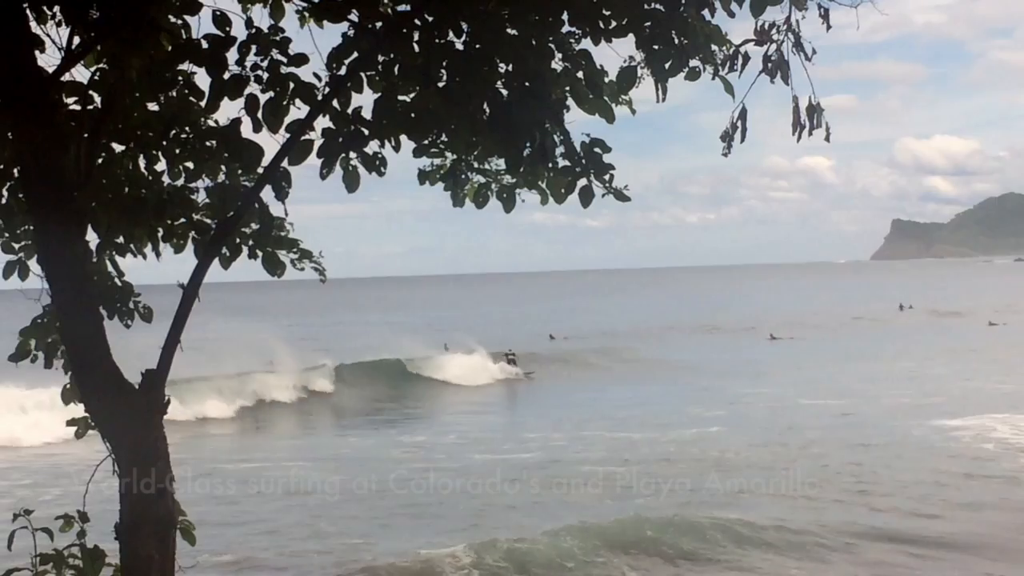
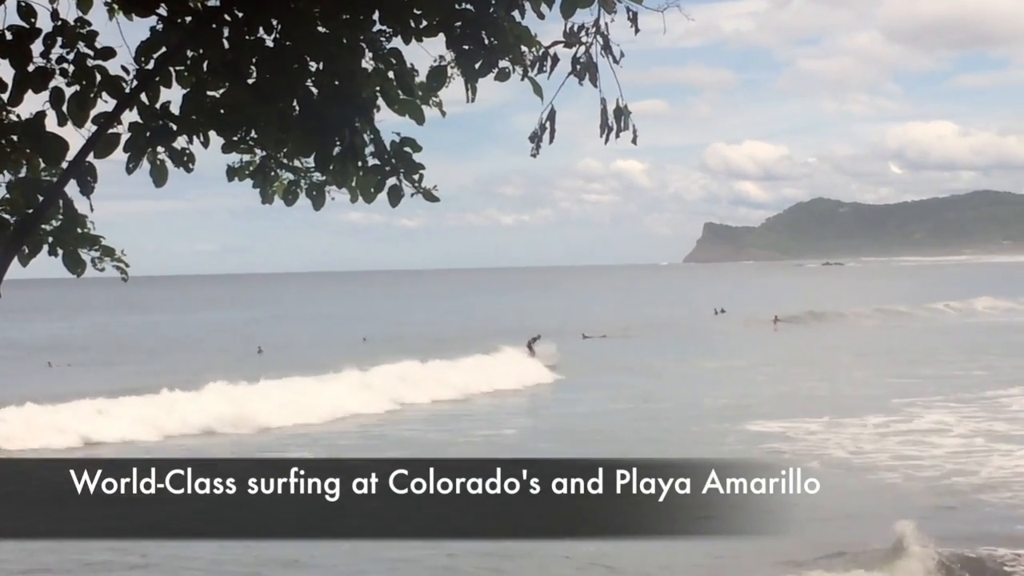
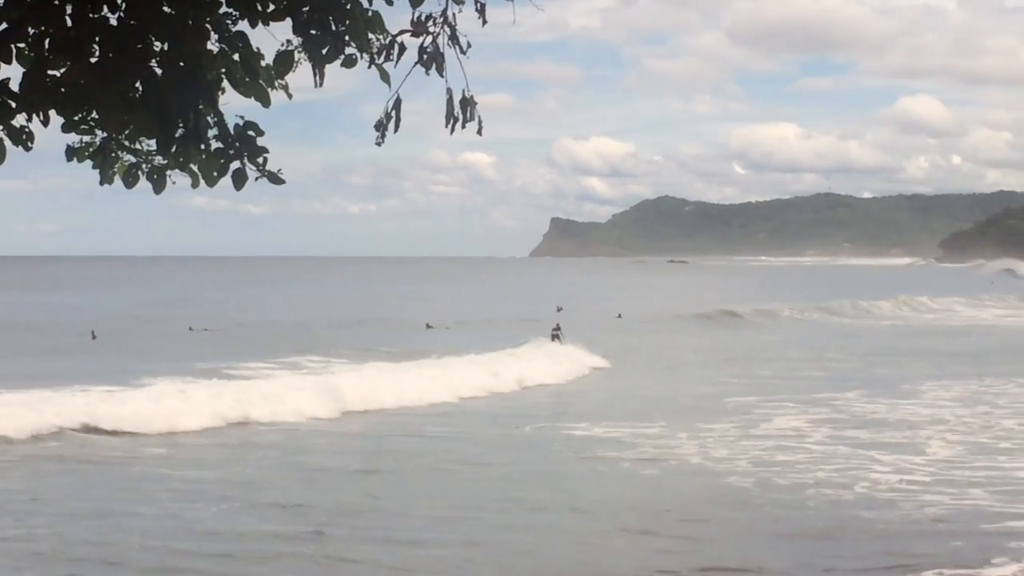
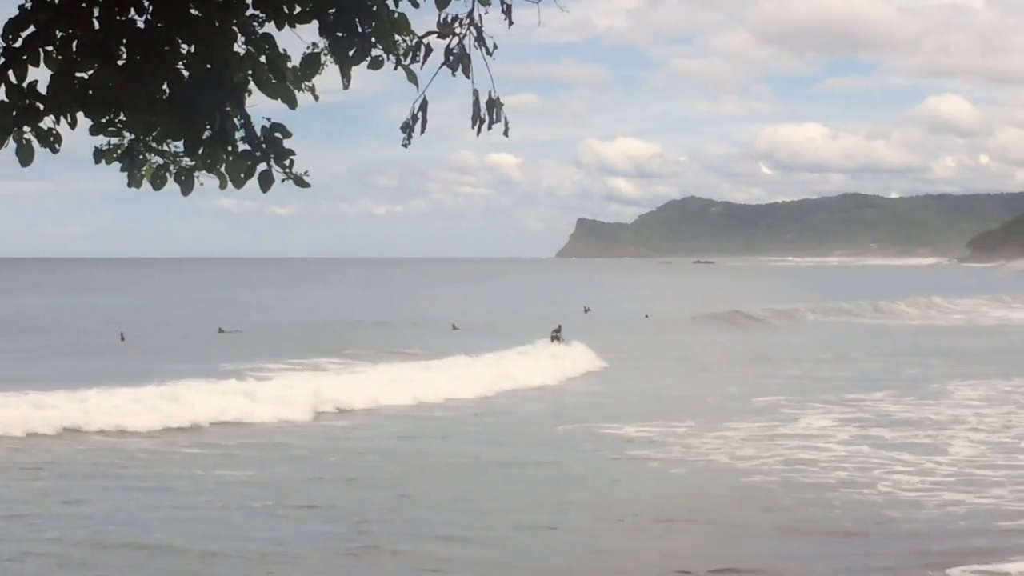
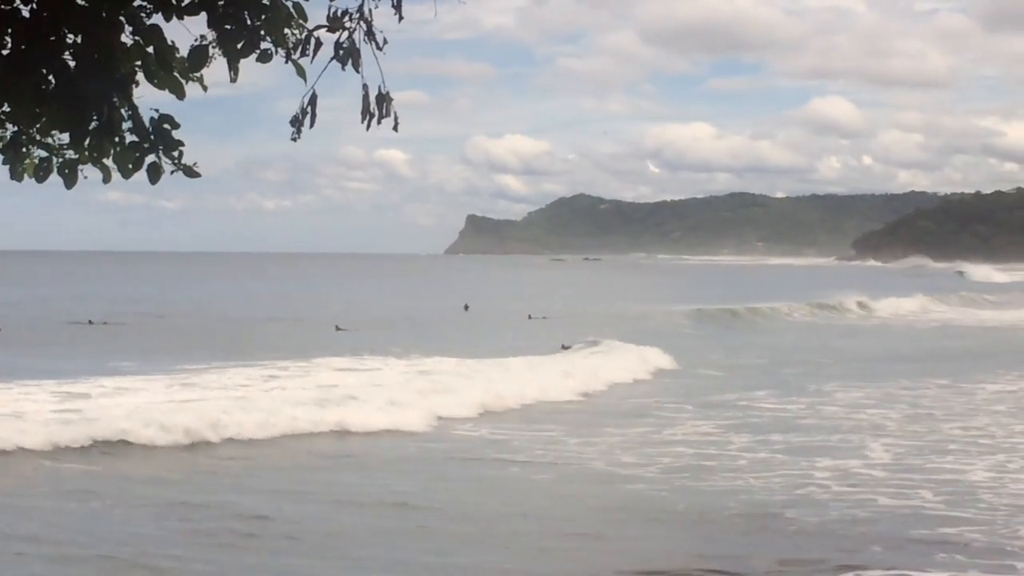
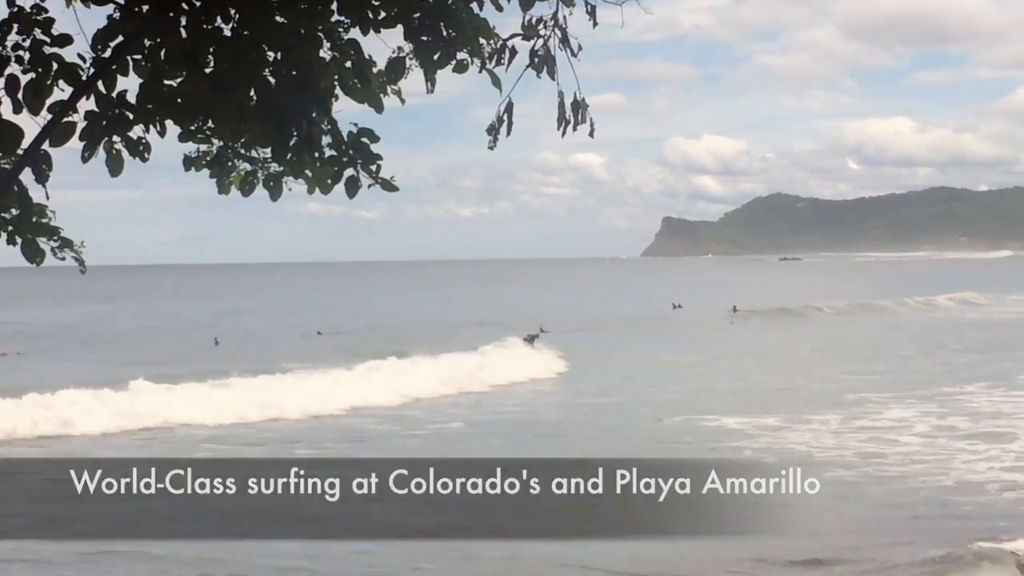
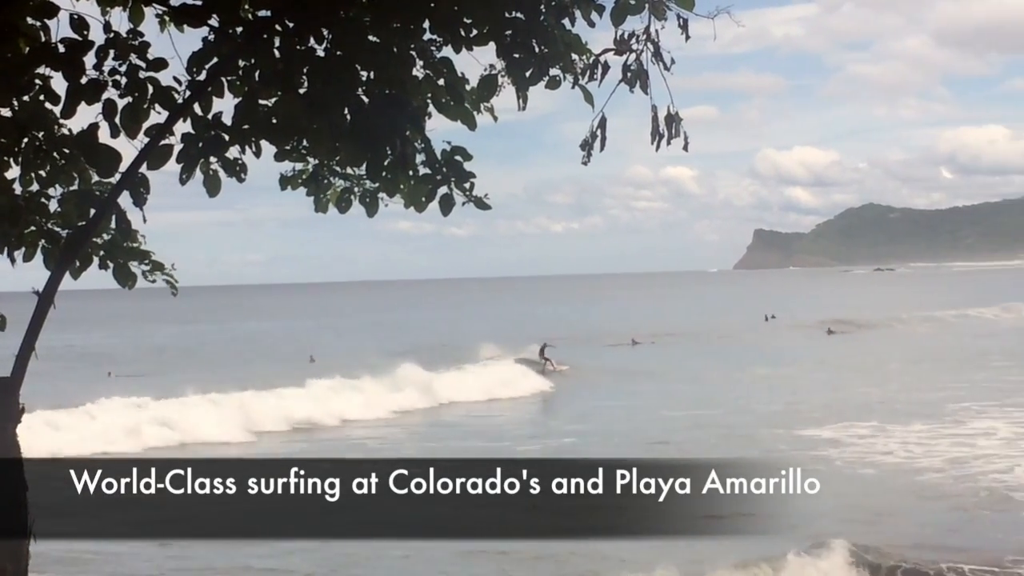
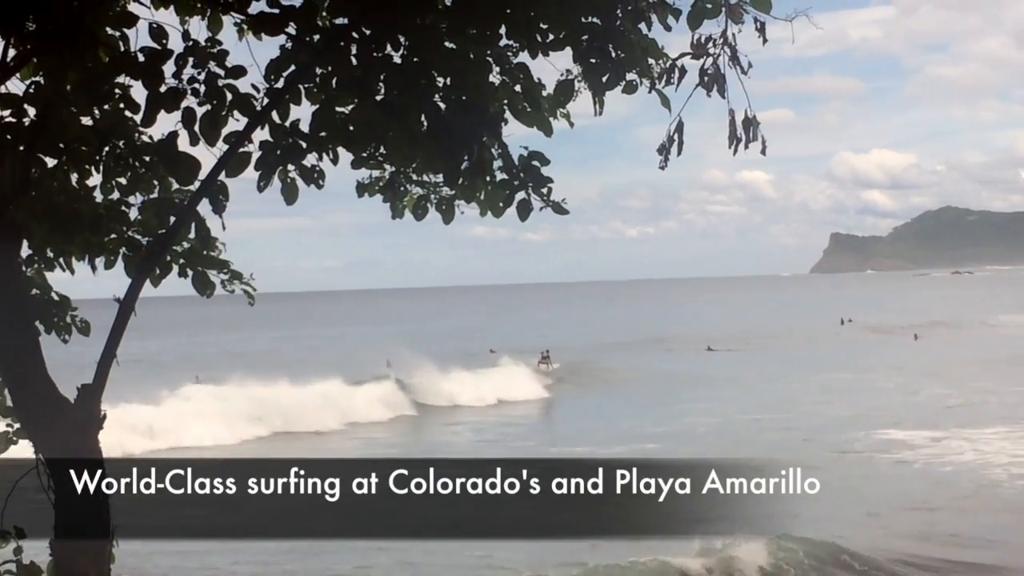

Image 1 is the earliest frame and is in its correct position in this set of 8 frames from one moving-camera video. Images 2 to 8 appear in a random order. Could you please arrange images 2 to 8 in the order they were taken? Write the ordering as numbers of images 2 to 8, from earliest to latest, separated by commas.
8, 7, 2, 6, 4, 3, 5
